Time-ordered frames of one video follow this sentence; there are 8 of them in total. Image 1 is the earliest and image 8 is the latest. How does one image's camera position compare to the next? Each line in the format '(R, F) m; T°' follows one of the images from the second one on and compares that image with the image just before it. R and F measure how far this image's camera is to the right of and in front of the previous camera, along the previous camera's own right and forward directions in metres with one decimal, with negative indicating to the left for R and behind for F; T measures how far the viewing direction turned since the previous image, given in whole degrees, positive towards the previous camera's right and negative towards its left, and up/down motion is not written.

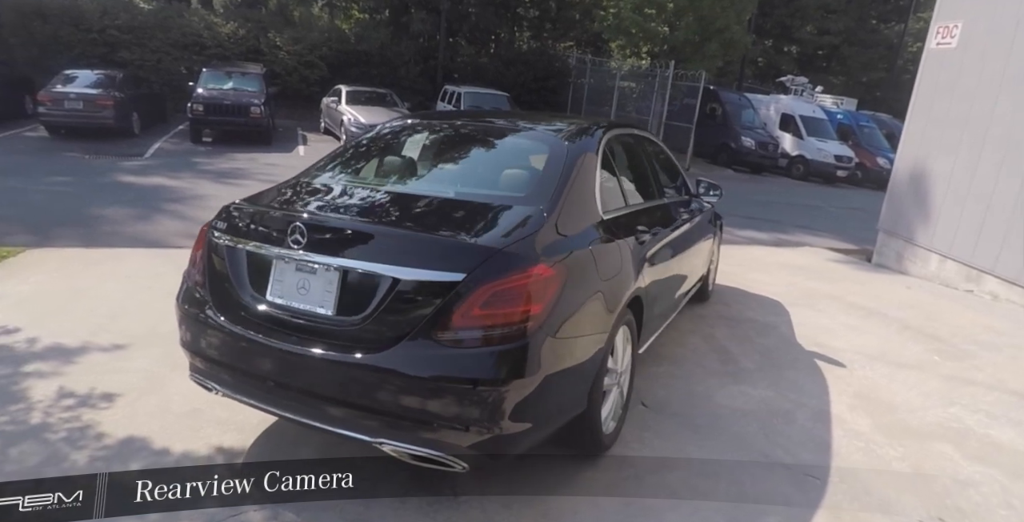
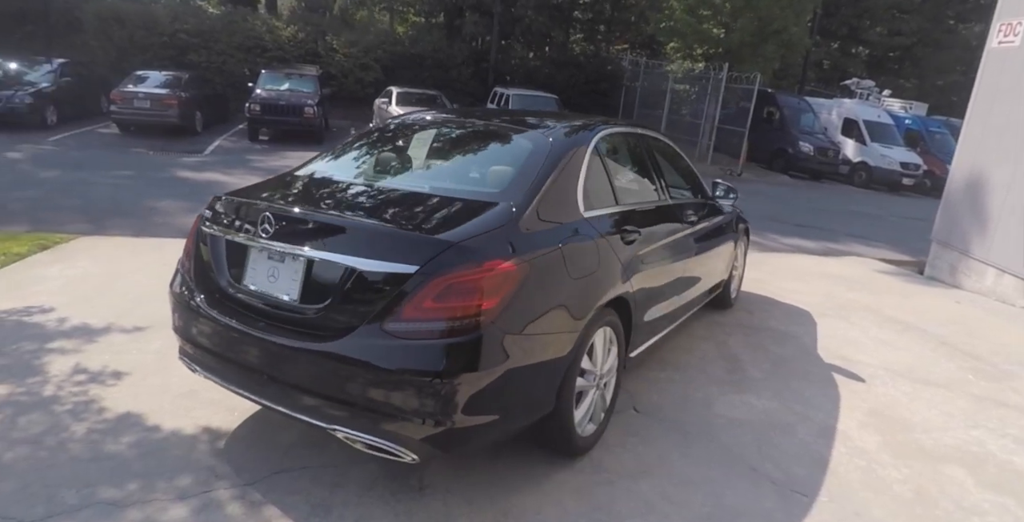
(+0.3, 0.0) m; -5°
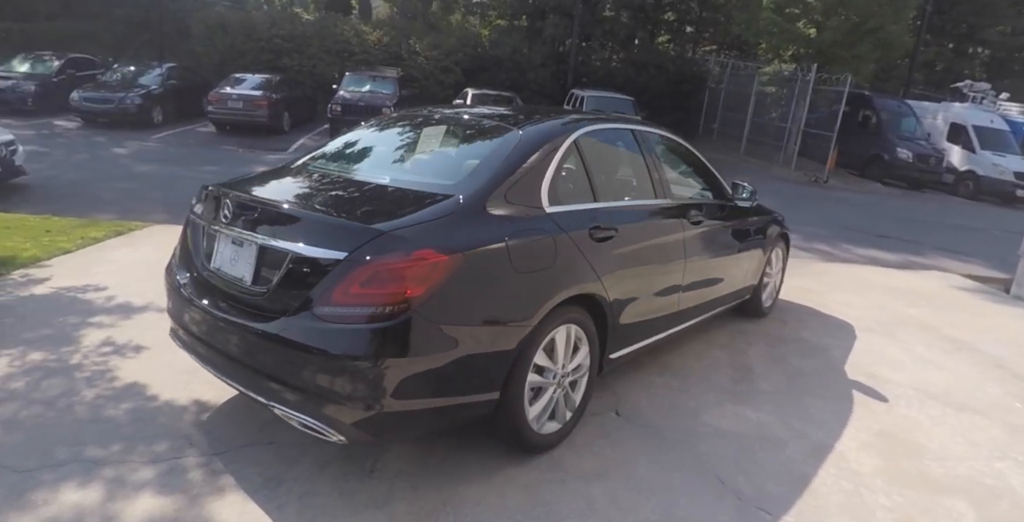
(+0.5, 0.0) m; -8°
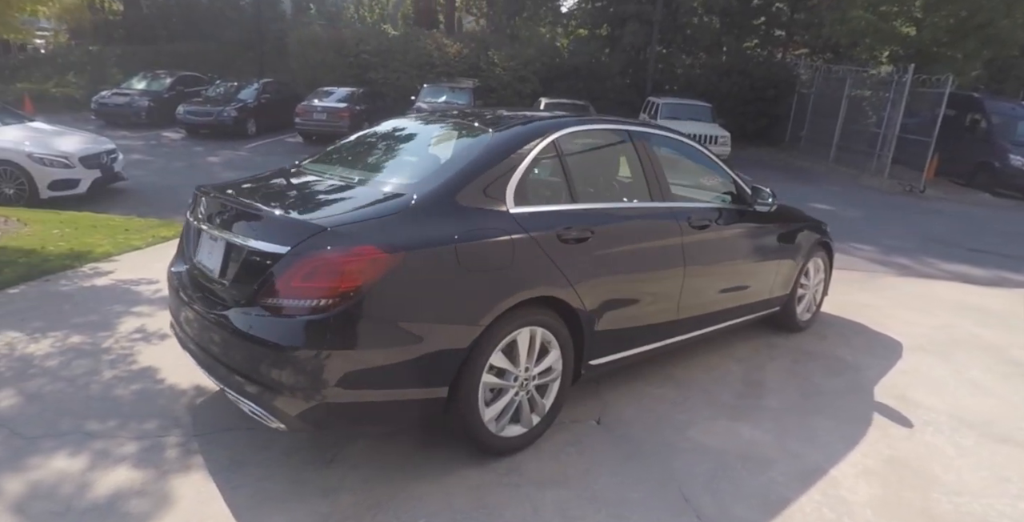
(+0.6, 0.0) m; -8°
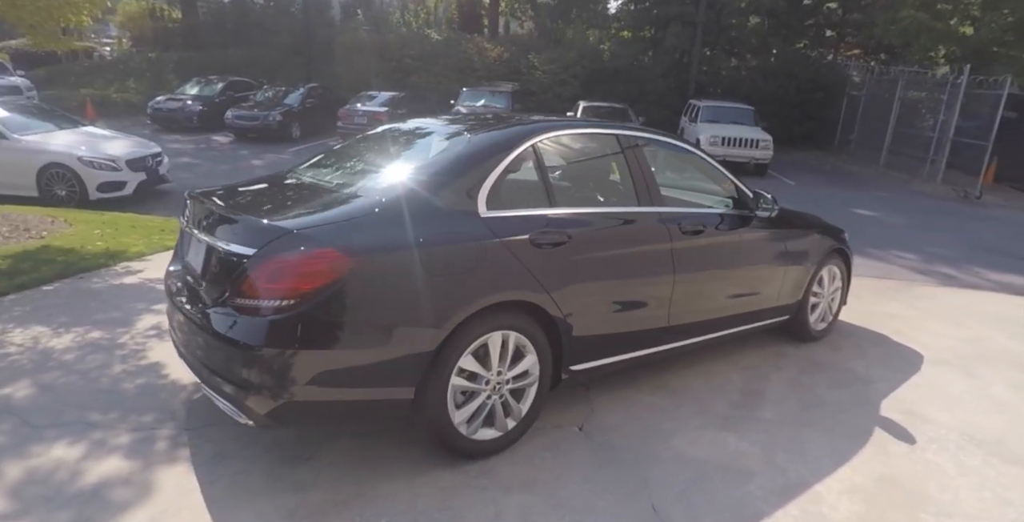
(+0.3, 0.0) m; -4°
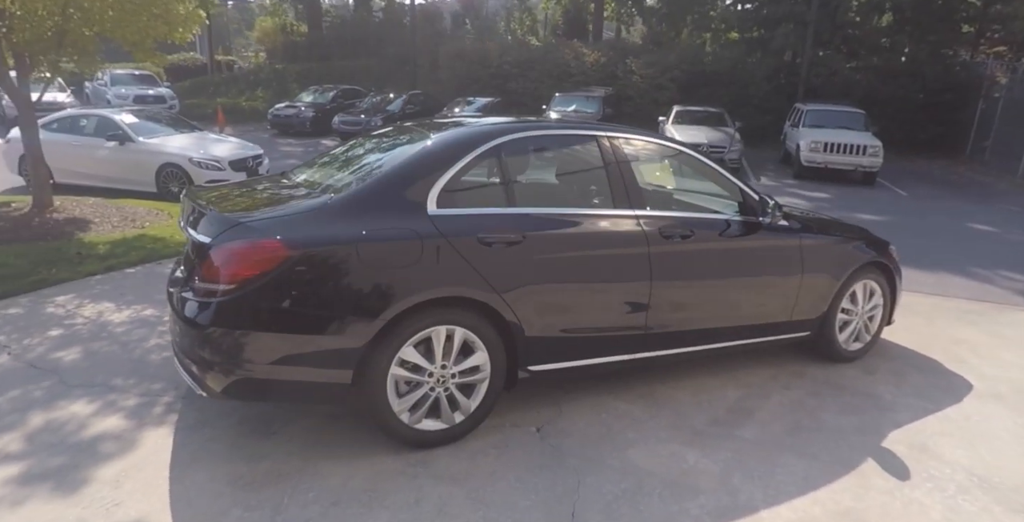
(+0.8, 0.0) m; -10°
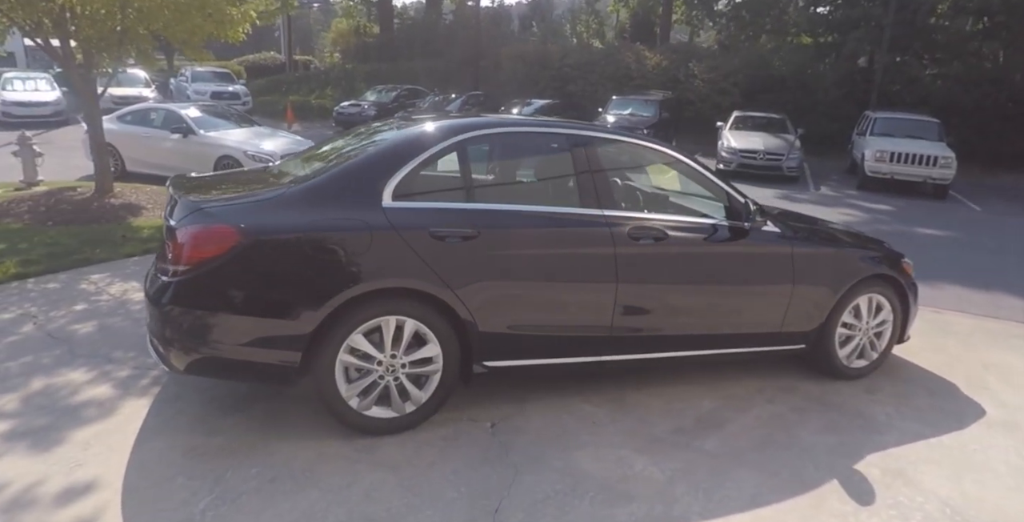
(+0.5, 0.0) m; -6°
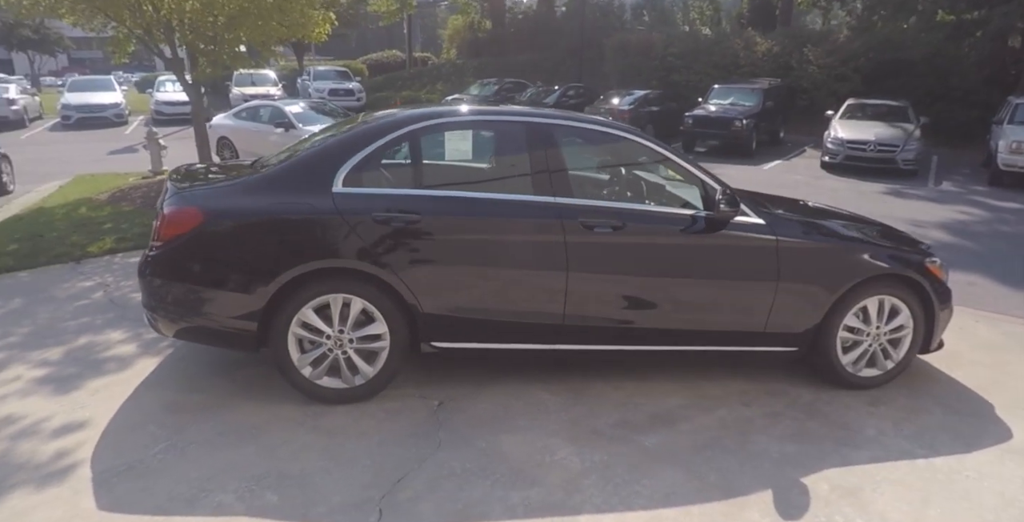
(+0.9, 0.0) m; -11°
